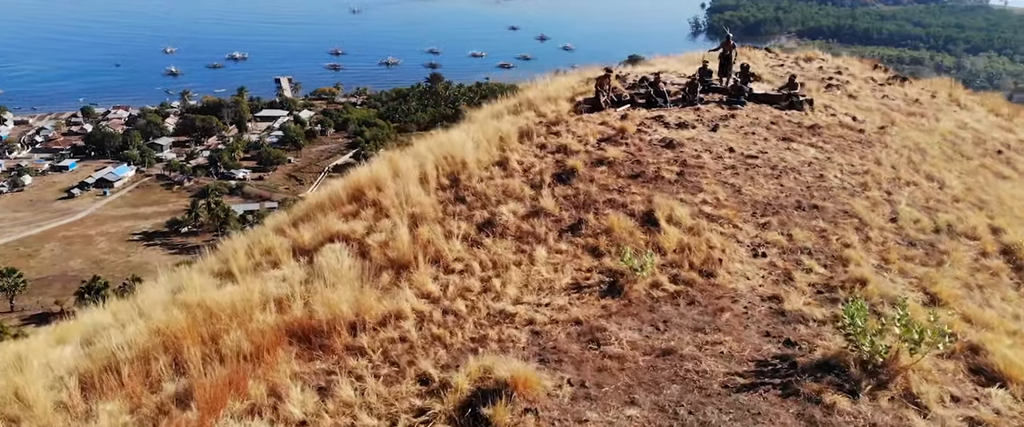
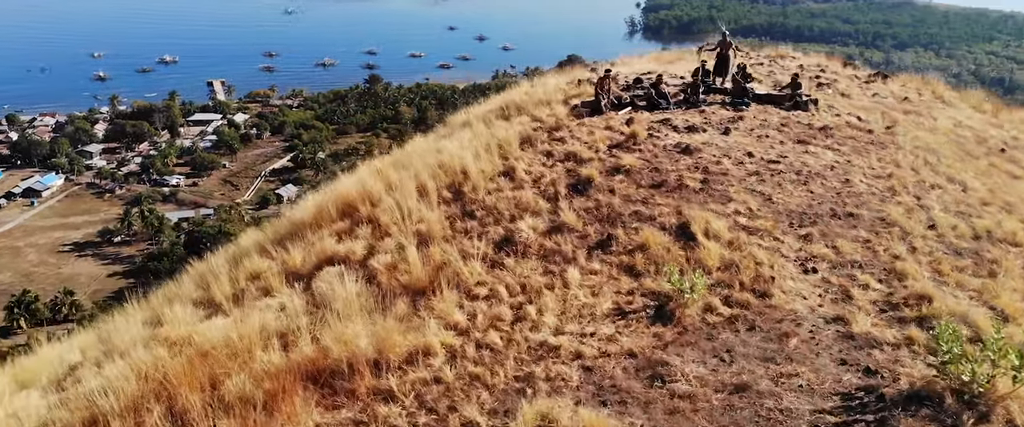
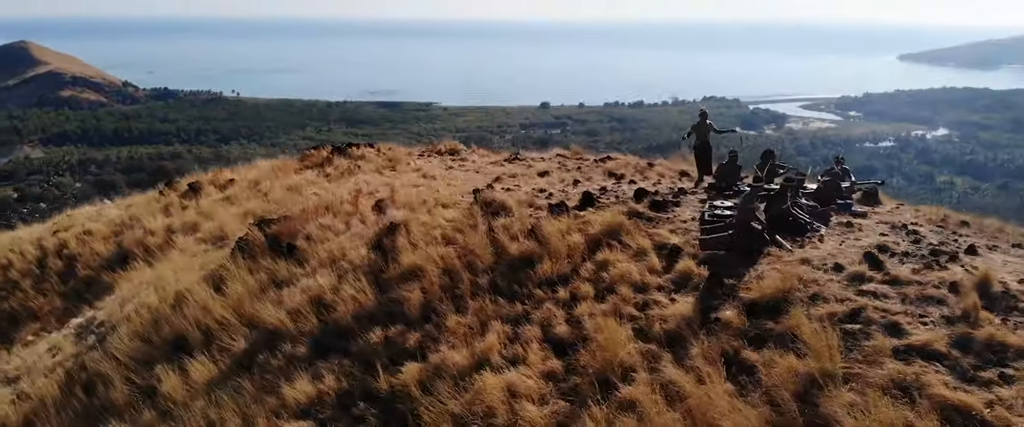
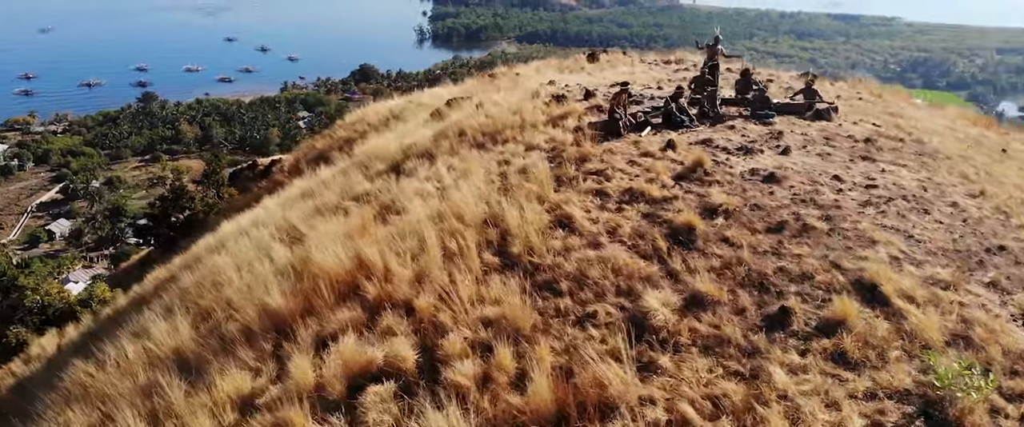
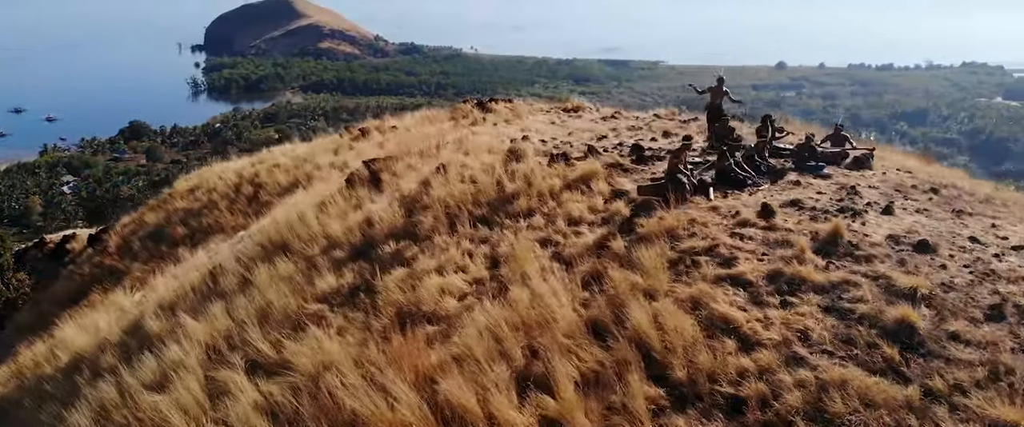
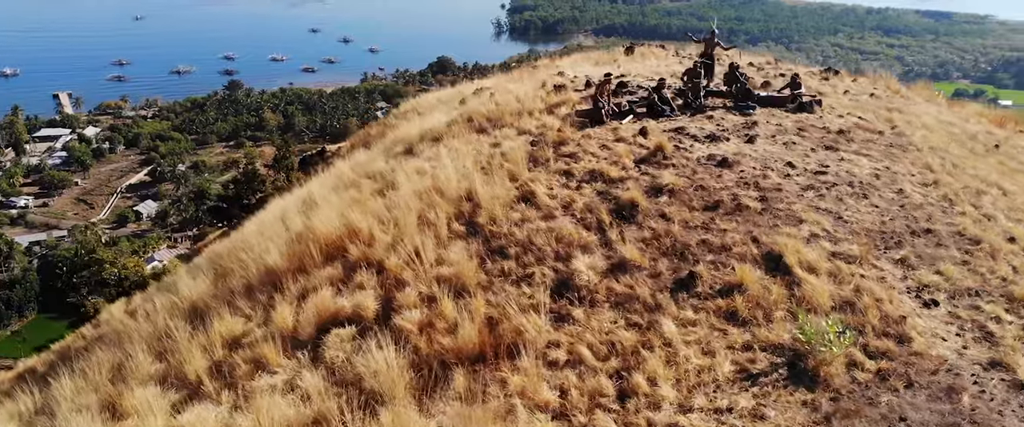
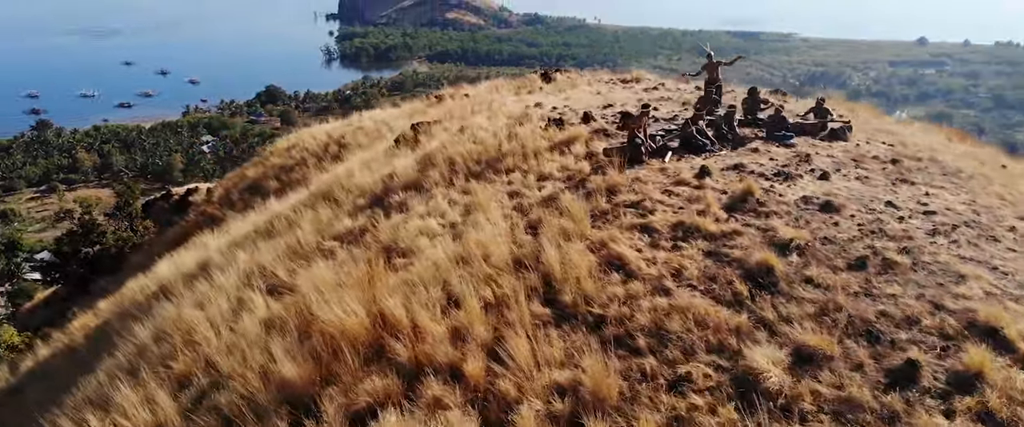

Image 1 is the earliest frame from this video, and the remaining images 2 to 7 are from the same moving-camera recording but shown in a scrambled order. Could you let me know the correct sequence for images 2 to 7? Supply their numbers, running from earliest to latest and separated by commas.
2, 6, 4, 7, 5, 3
